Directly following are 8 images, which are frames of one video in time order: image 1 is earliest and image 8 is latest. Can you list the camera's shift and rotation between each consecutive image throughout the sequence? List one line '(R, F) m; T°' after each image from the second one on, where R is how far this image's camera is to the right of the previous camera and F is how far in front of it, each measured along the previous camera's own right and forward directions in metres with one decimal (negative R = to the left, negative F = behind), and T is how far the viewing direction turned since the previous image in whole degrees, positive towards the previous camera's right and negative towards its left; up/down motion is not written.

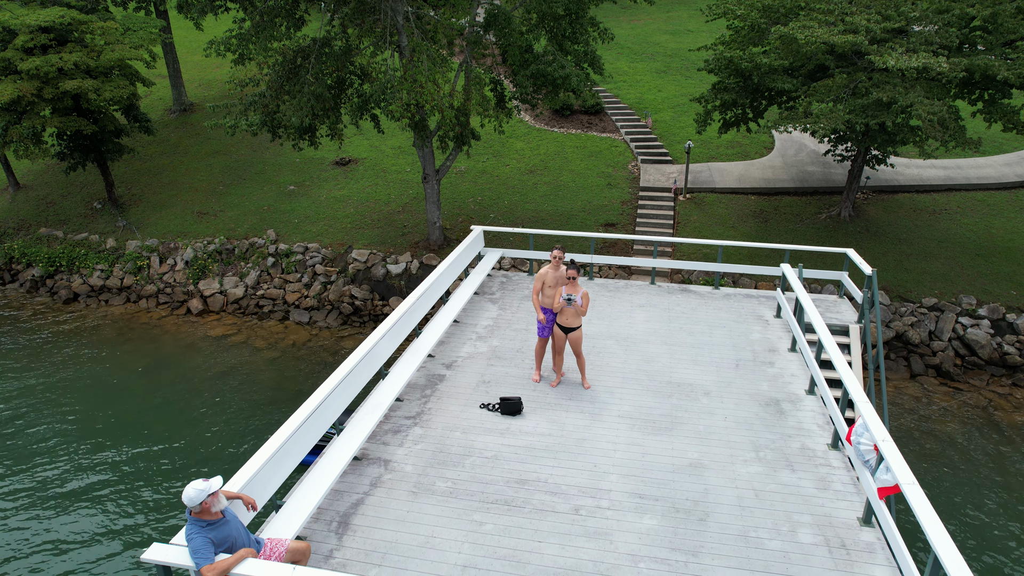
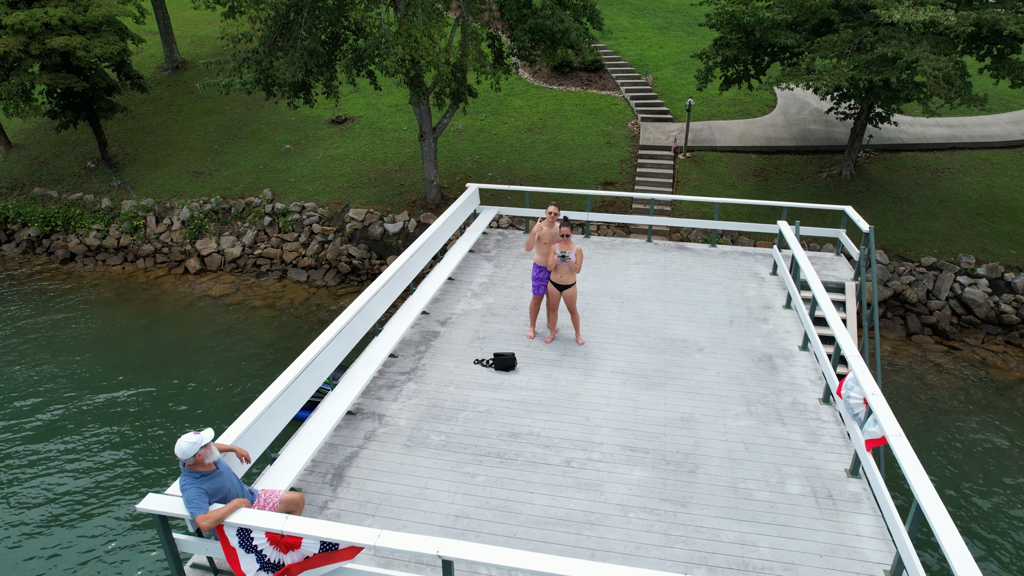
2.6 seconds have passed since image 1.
(+0.1, 0.0) m; 0°
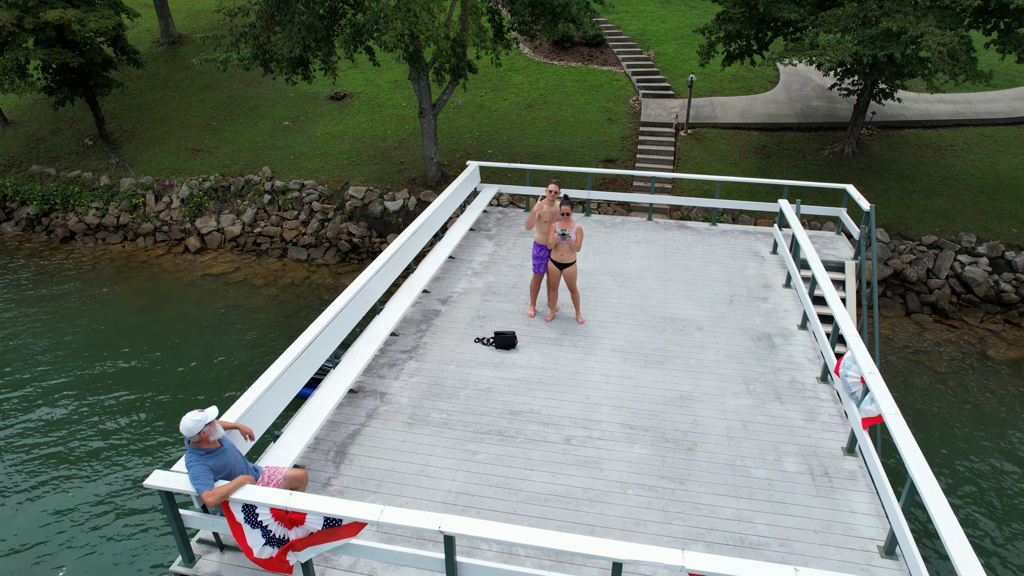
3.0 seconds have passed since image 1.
(0.0, 0.0) m; 0°
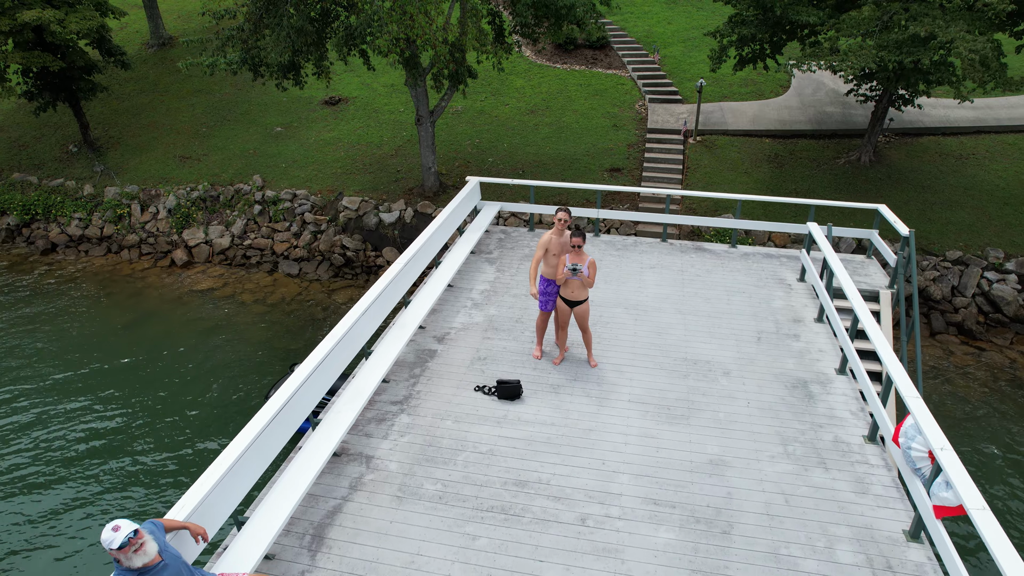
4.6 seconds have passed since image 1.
(0.0, +0.6) m; 0°
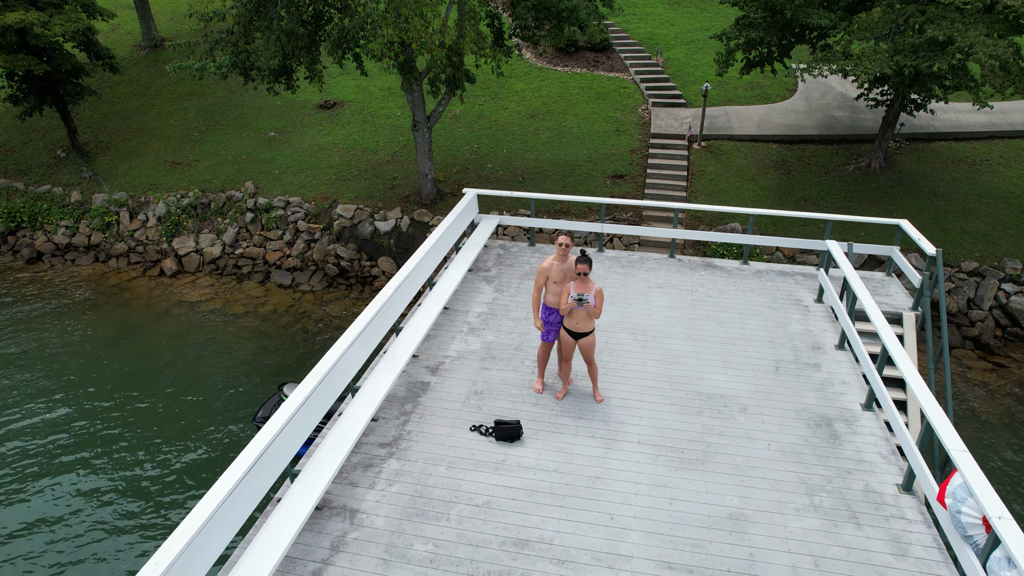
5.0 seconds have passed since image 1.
(0.0, +0.4) m; 0°
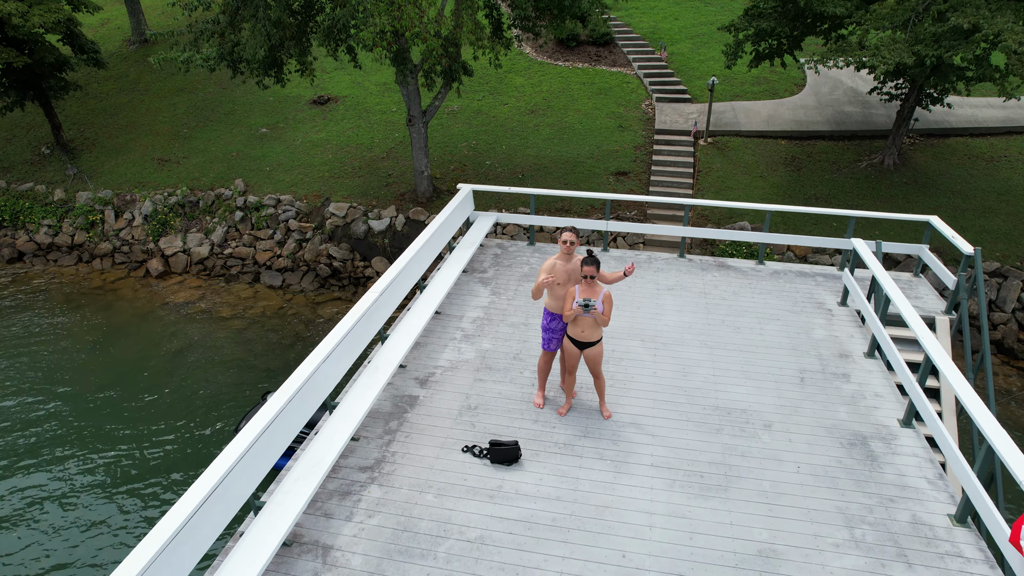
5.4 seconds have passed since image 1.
(0.0, +0.5) m; 0°
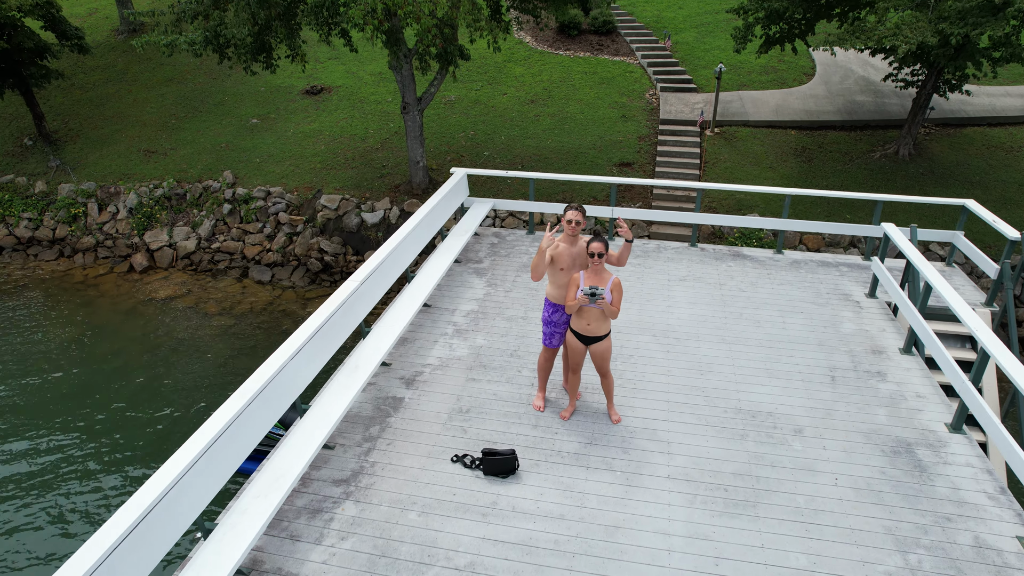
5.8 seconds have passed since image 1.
(0.0, +0.5) m; 0°
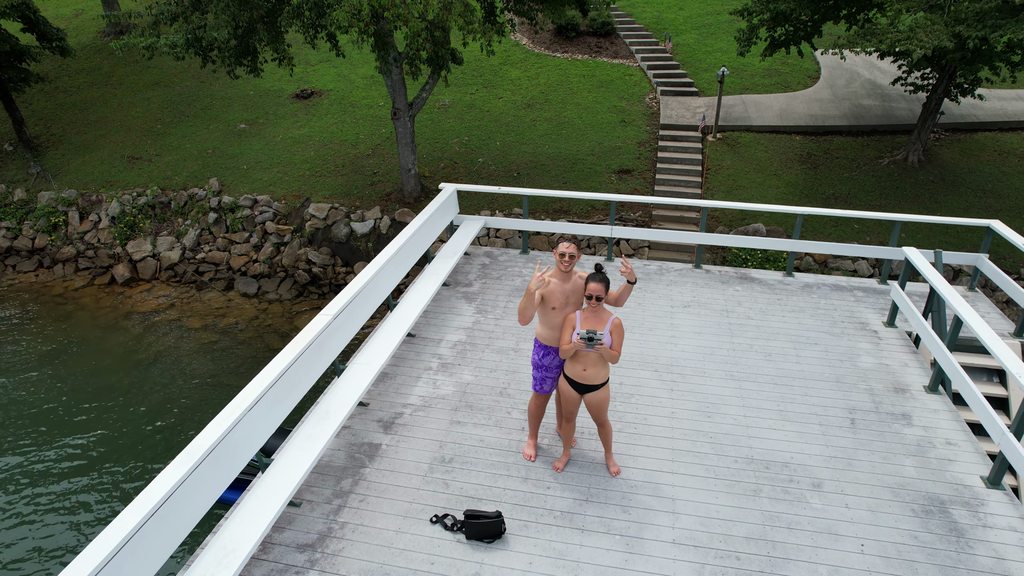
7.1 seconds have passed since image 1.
(+0.1, +0.4) m; 0°
